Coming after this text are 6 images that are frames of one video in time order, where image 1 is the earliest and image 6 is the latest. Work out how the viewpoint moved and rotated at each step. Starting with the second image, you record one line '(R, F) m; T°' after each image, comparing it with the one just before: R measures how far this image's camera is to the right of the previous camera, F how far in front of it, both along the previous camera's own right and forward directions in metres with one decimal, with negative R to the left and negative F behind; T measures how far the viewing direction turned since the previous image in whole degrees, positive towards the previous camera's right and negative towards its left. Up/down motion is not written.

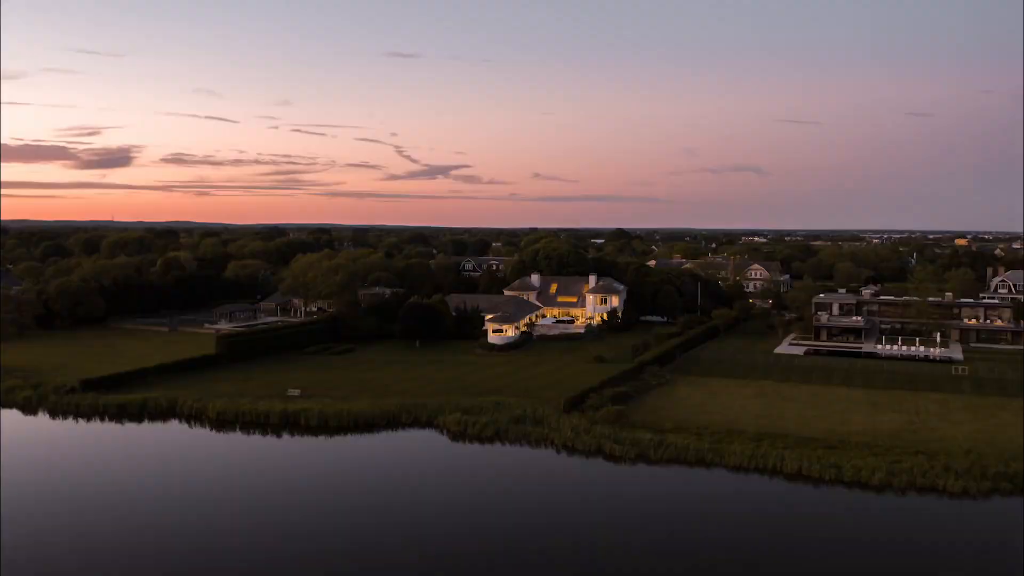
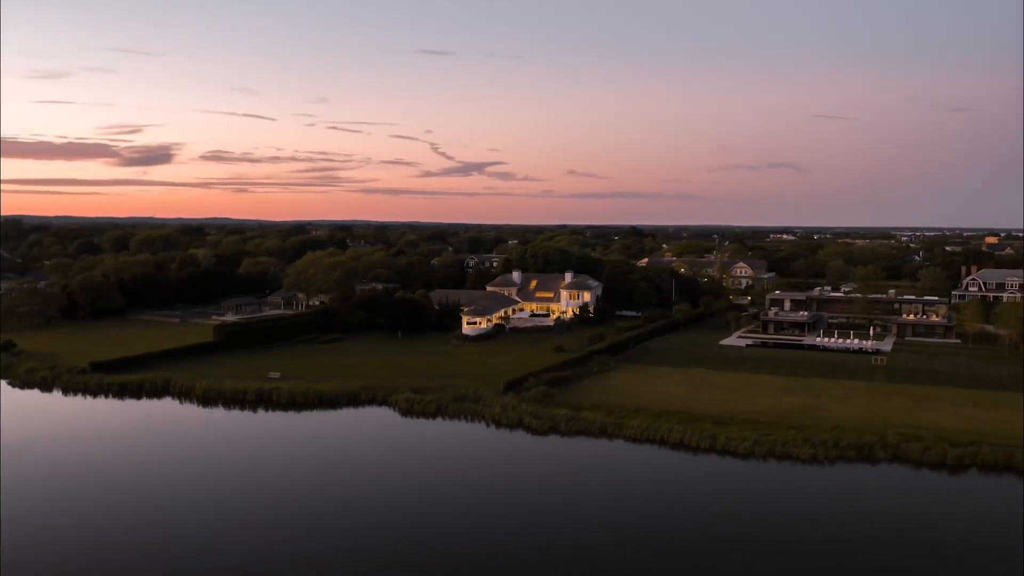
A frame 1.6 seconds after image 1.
(+2.2, -2.3) m; -2°
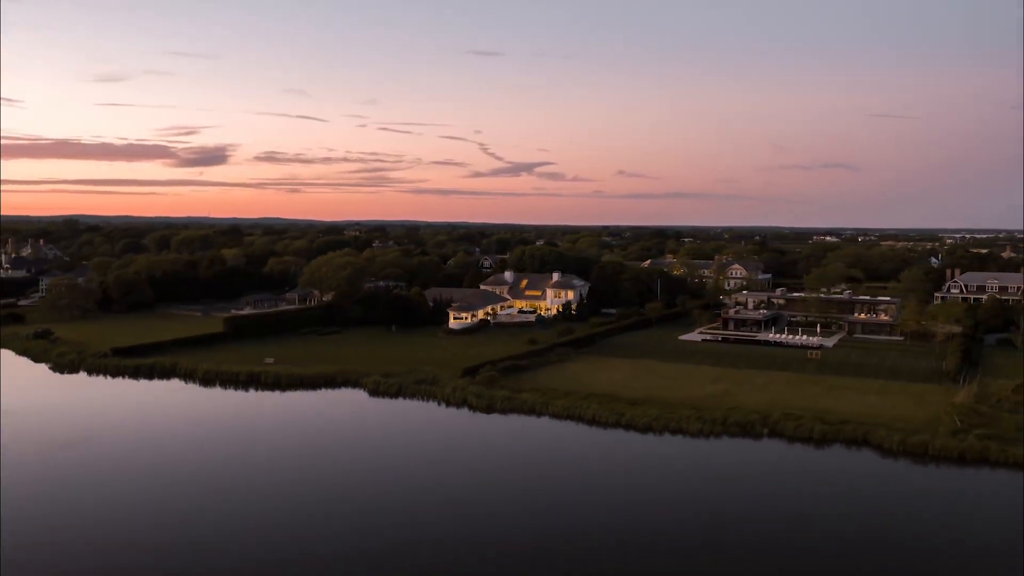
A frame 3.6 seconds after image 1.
(+2.5, -2.5) m; -3°
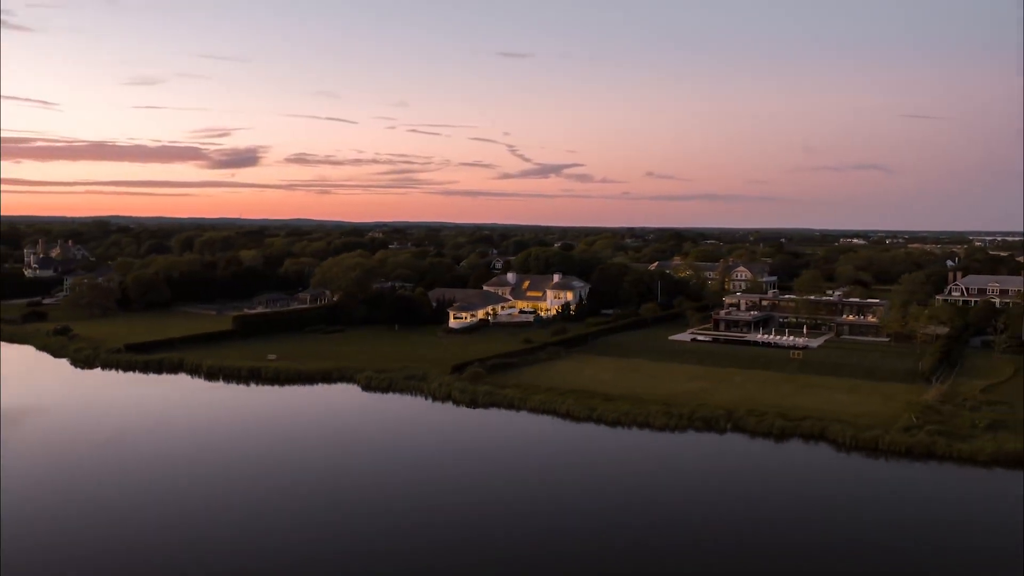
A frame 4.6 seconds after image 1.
(+1.2, -1.0) m; -2°
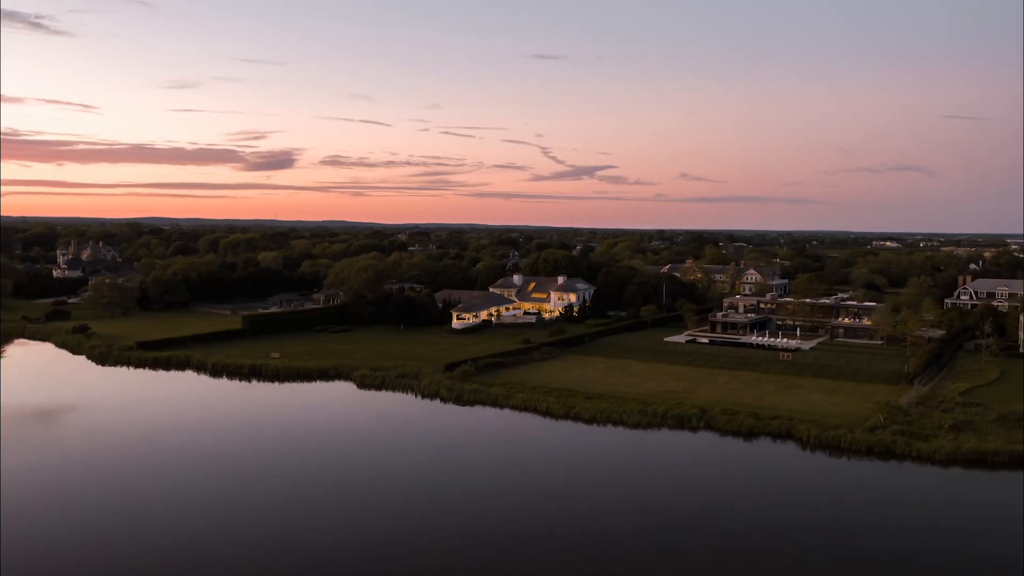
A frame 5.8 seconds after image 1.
(+1.2, -0.7) m; -2°
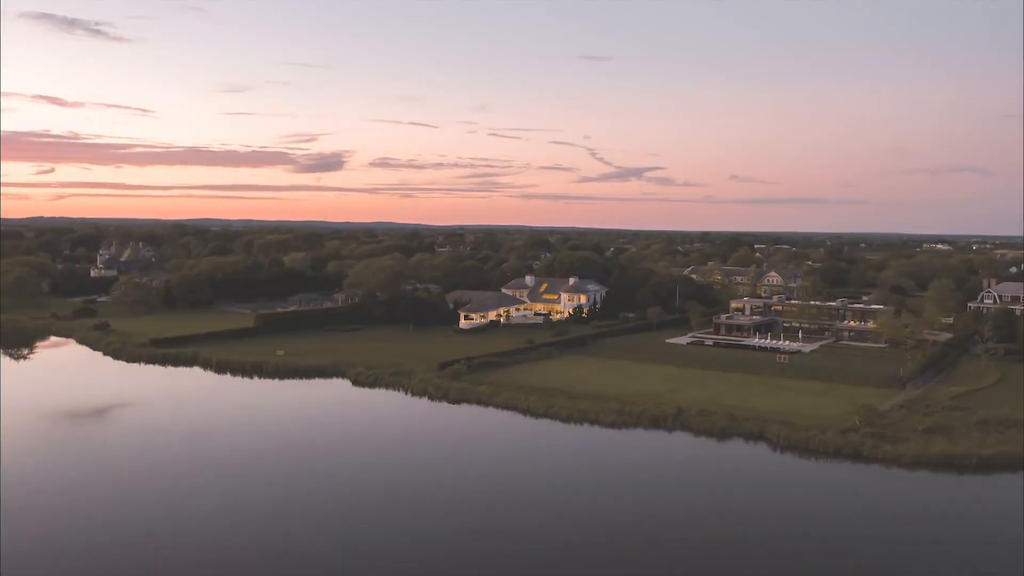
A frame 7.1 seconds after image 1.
(+1.6, -0.3) m; -3°
